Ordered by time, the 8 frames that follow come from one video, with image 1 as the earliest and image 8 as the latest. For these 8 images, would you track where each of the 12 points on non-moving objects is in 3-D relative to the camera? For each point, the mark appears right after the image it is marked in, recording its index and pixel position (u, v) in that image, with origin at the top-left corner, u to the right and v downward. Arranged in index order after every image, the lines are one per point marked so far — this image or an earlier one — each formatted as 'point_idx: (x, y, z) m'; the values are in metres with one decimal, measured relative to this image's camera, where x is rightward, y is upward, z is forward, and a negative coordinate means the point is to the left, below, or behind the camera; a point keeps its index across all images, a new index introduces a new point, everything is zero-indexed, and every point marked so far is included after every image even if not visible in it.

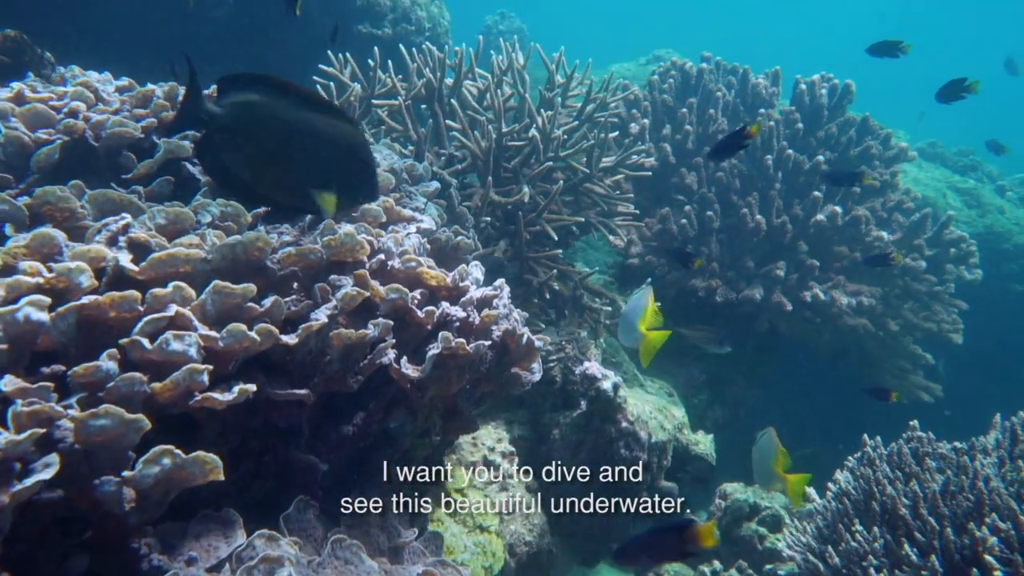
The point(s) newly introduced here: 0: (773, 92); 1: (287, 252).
0: (+1.9, +1.4, +6.3) m
1: (-0.7, +0.1, +2.7) m
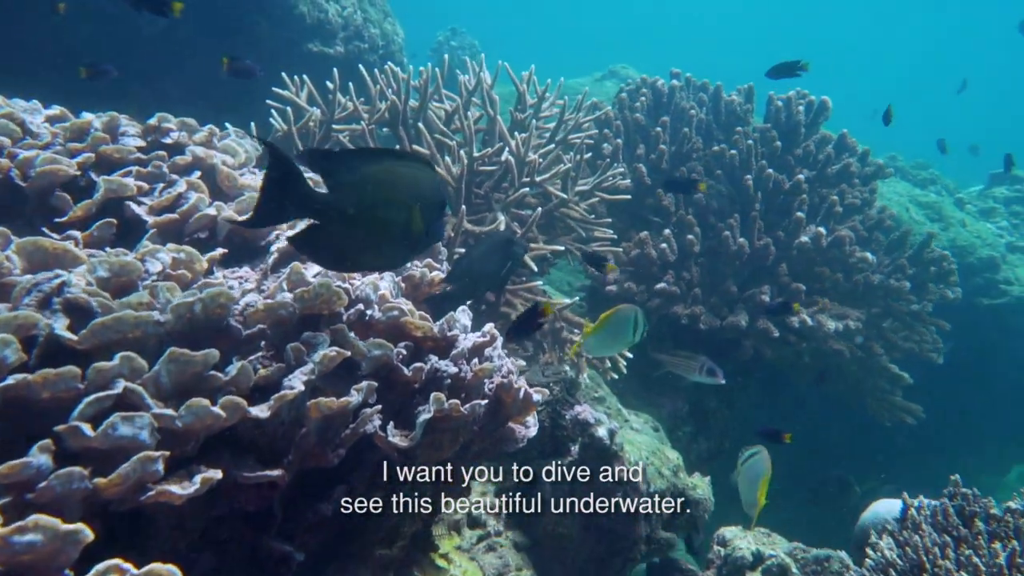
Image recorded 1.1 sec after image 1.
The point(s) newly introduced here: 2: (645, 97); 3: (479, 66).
0: (+1.6, +1.3, +6.1) m
1: (-0.7, -0.1, +2.3) m
2: (+0.9, +1.3, +6.1) m
3: (-0.2, +1.3, +5.1) m
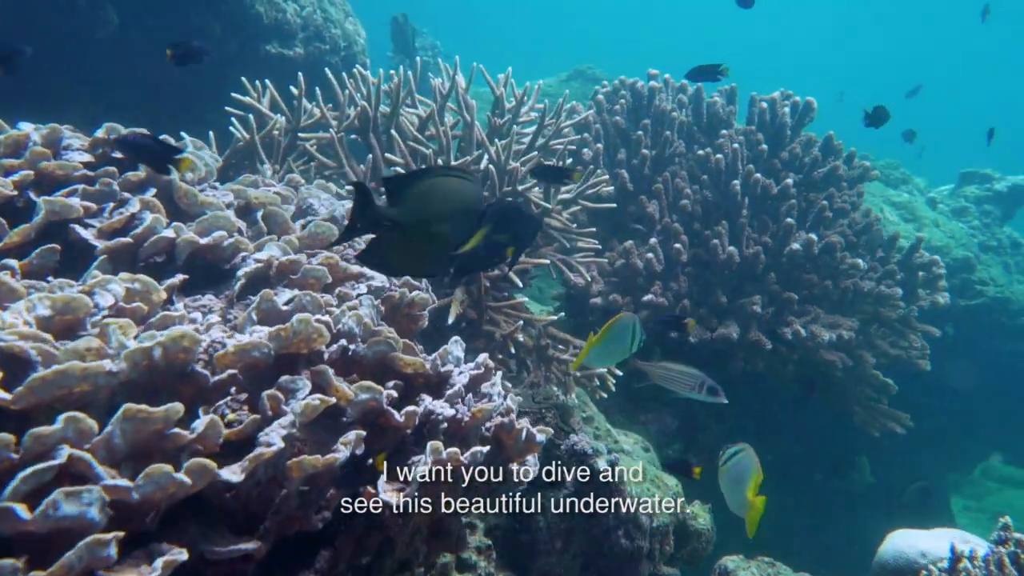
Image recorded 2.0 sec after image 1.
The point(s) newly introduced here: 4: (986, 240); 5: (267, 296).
0: (+1.5, +1.2, +5.9) m
1: (-0.7, -0.1, +2.0) m
2: (+0.8, +1.3, +5.9) m
3: (-0.3, +1.2, +4.9) m
4: (+5.1, +0.5, +9.4) m
5: (-0.7, 0.0, +2.6) m
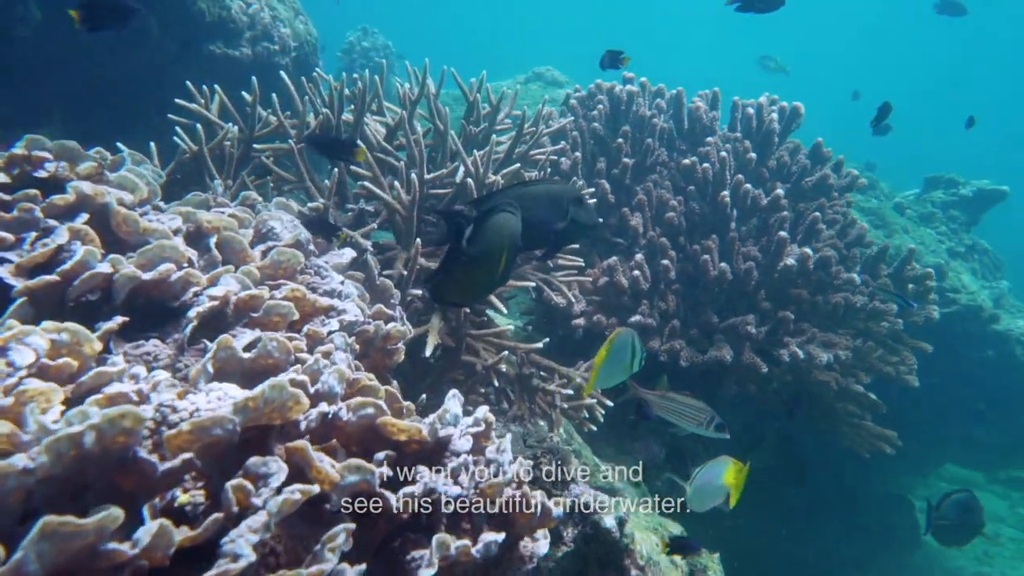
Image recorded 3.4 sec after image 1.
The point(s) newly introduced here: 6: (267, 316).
0: (+1.3, +1.1, +5.6) m
1: (-0.6, -0.3, +1.6) m
2: (+0.6, +1.1, +5.5) m
3: (-0.4, +1.1, +4.4) m
4: (+4.7, +0.5, +9.3) m
5: (-0.7, -0.1, +2.2) m
6: (-0.7, -0.1, +2.6) m
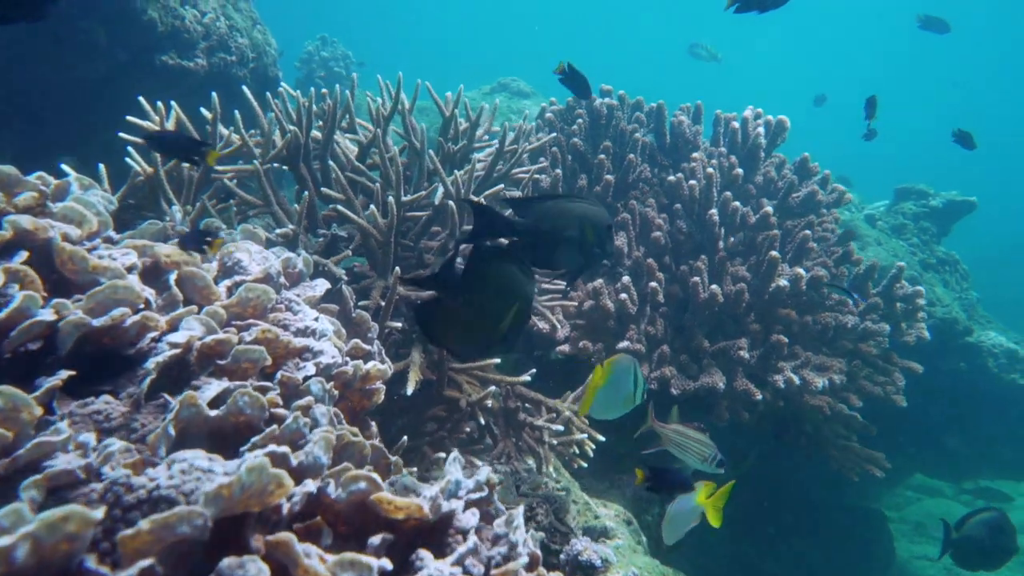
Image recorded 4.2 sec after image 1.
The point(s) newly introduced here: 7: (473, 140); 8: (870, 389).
0: (+1.1, +1.0, +5.4) m
1: (-0.6, -0.4, +1.3) m
2: (+0.4, +1.0, +5.3) m
3: (-0.5, +1.0, +4.2) m
4: (+4.4, +0.3, +9.3) m
5: (-0.7, -0.2, +1.9) m
6: (-0.7, -0.2, +2.3) m
7: (-0.2, +0.7, +4.2) m
8: (+2.1, -0.6, +5.1) m
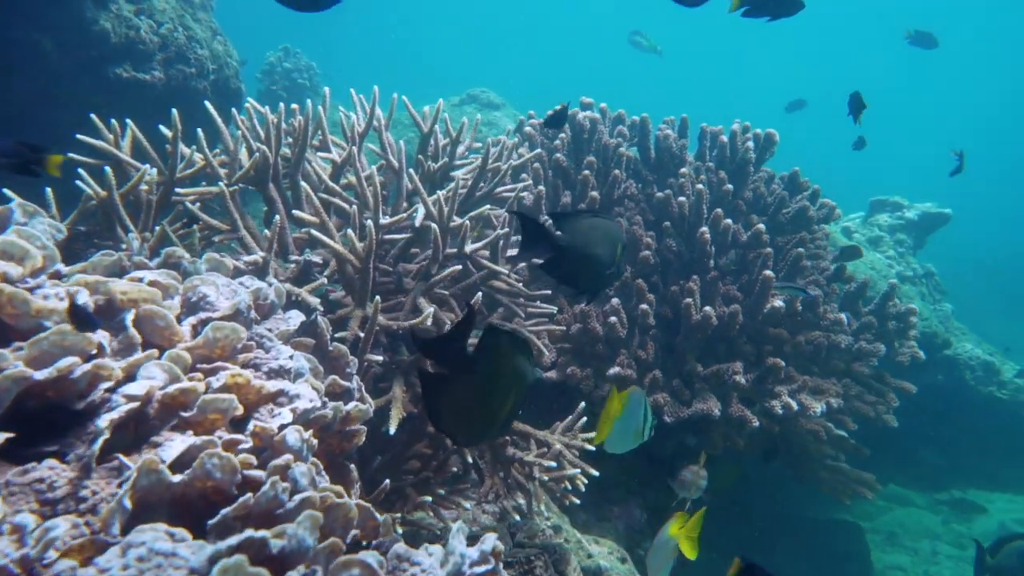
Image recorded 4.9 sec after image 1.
0: (+1.0, +0.9, +5.2) m
1: (-0.5, -0.4, +1.0) m
2: (+0.3, +0.9, +5.1) m
3: (-0.6, +0.8, +3.9) m
4: (+4.1, +0.2, +9.2) m
5: (-0.7, -0.3, +1.7) m
6: (-0.7, -0.3, +2.0) m
7: (-0.3, +0.6, +4.0) m
8: (+2.0, -0.7, +4.9) m
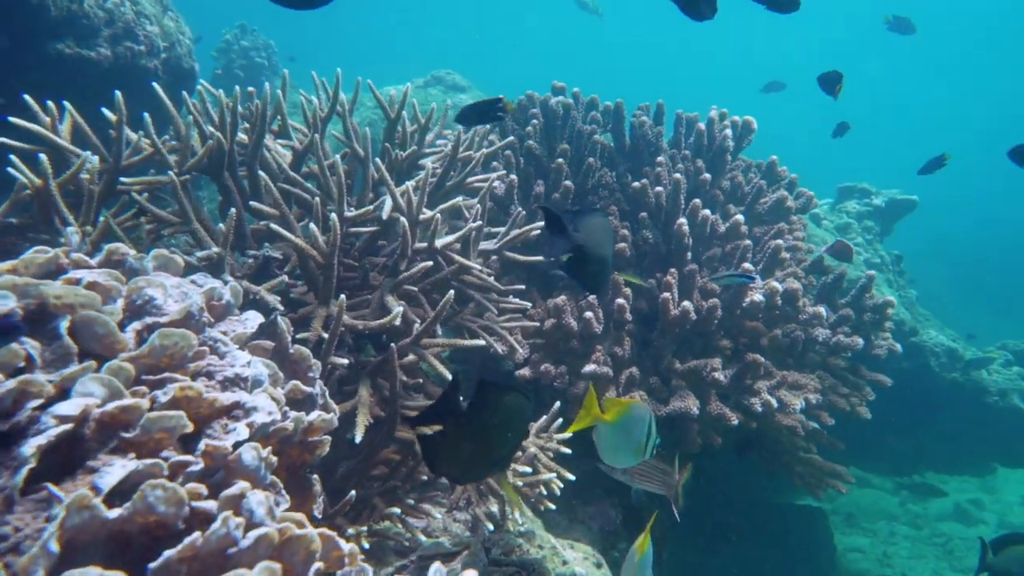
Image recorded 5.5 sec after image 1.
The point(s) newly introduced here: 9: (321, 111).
0: (+0.8, +0.9, +5.1) m
1: (-0.5, -0.5, +0.8) m
2: (+0.1, +0.9, +4.9) m
3: (-0.7, +0.9, +3.7) m
4: (+3.7, +0.3, +9.2) m
5: (-0.7, -0.4, +1.5) m
6: (-0.8, -0.3, +1.8) m
7: (-0.4, +0.6, +3.7) m
8: (+1.8, -0.6, +4.9) m
9: (-0.8, +0.7, +3.7) m
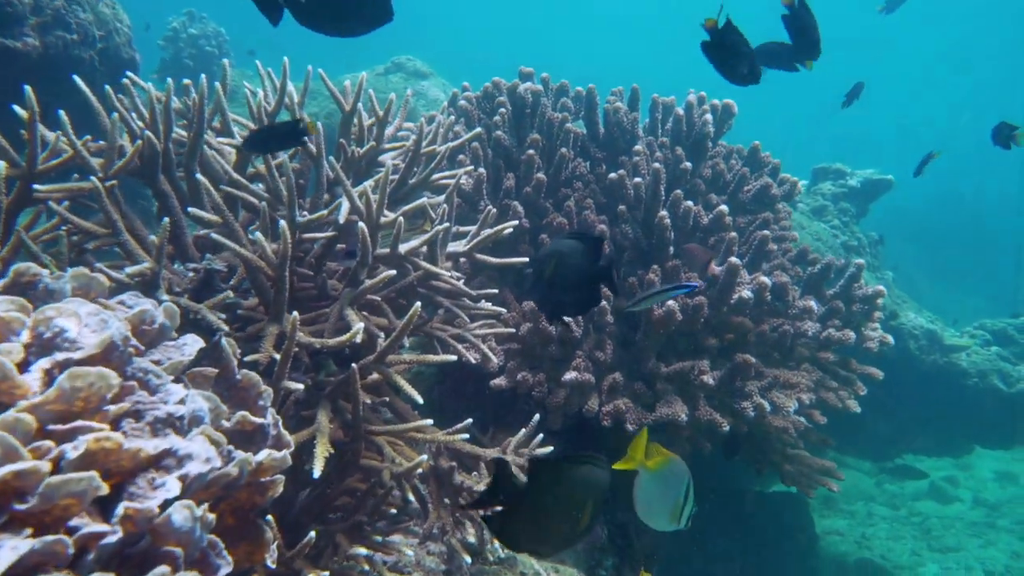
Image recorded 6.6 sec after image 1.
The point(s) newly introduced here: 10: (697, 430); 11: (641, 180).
0: (+0.6, +0.9, +4.8) m
1: (-0.5, -0.5, +0.5) m
2: (-0.1, +0.9, +4.6) m
3: (-0.9, +0.8, +3.4) m
4: (+3.4, +0.5, +9.0) m
5: (-0.7, -0.4, +1.1) m
6: (-0.8, -0.4, +1.5) m
7: (-0.5, +0.6, +3.4) m
8: (+1.7, -0.6, +4.6) m
9: (-0.9, +0.7, +3.3) m
10: (+0.8, -0.6, +3.9) m
11: (+0.6, +0.5, +4.2) m
